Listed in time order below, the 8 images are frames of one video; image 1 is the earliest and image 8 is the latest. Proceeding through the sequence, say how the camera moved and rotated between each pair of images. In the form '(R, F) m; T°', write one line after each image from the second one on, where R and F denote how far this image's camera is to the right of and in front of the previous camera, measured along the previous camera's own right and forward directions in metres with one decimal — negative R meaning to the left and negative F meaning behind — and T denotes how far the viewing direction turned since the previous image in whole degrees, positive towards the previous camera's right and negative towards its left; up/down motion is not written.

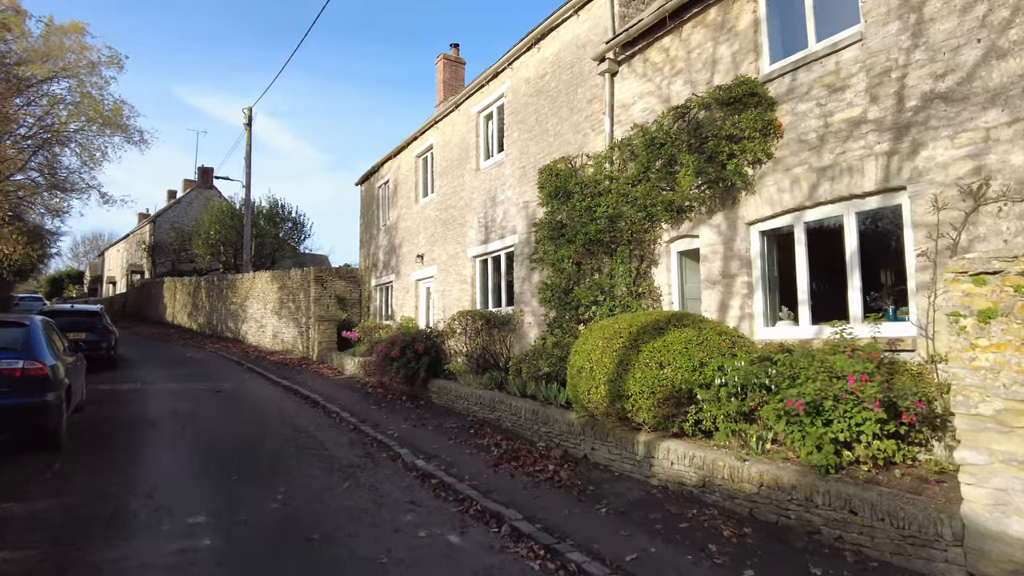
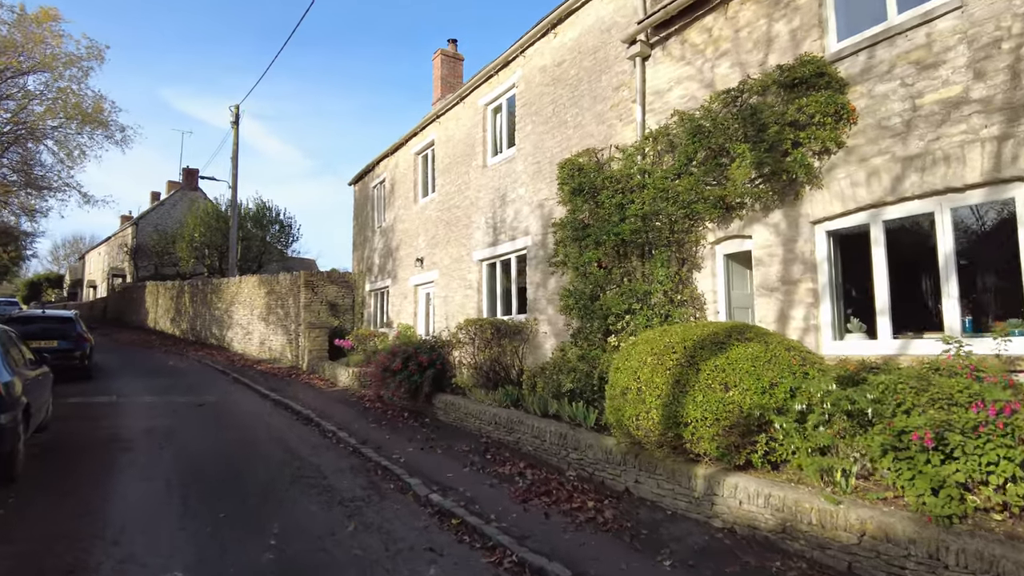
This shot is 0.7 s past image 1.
(-0.4, +0.9) m; +1°
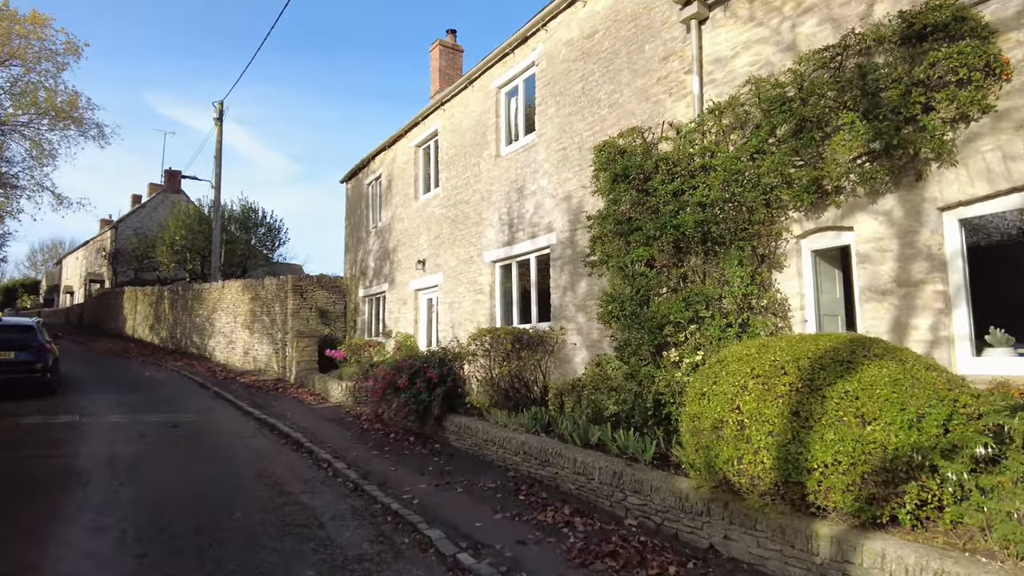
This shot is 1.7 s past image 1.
(-0.5, +1.3) m; +1°
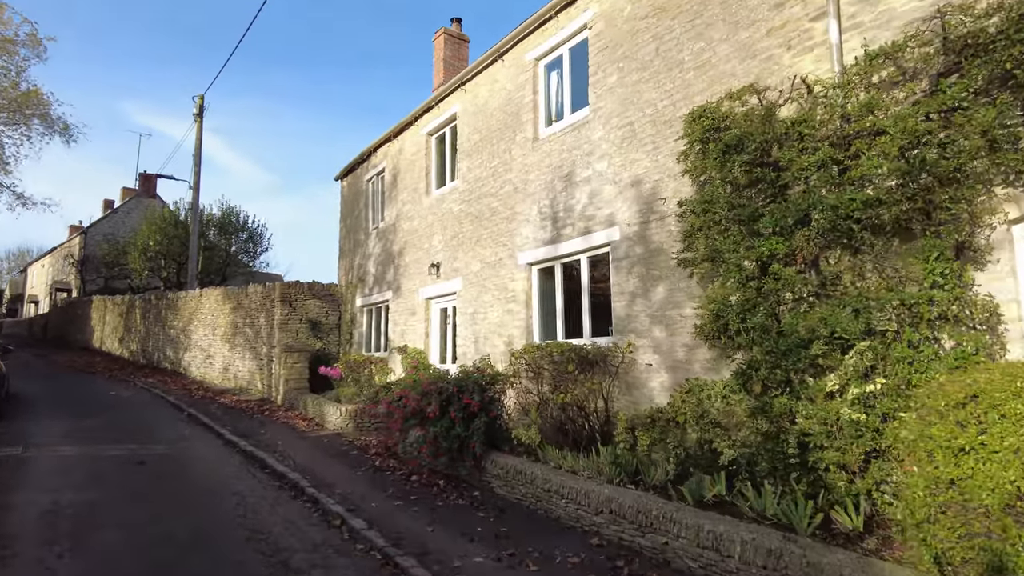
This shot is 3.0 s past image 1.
(-0.8, +1.7) m; +2°
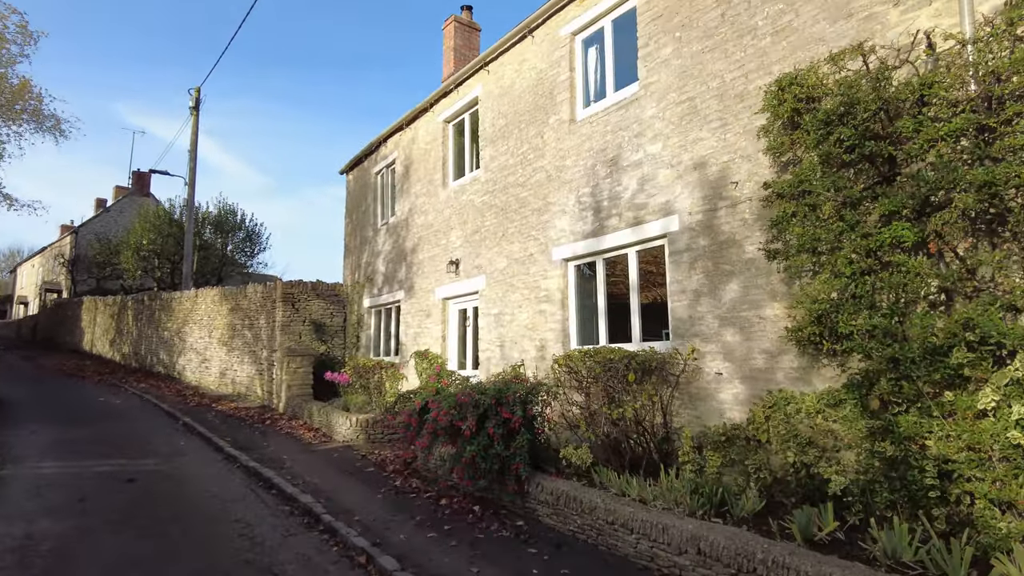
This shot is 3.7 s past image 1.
(-0.5, +0.9) m; 0°
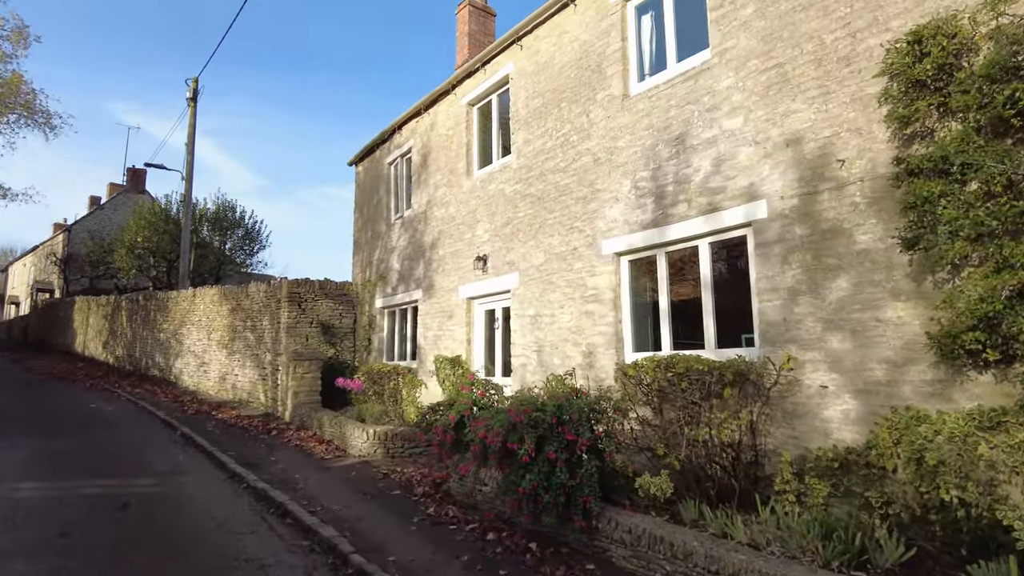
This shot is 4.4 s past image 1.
(-0.5, +0.9) m; 0°
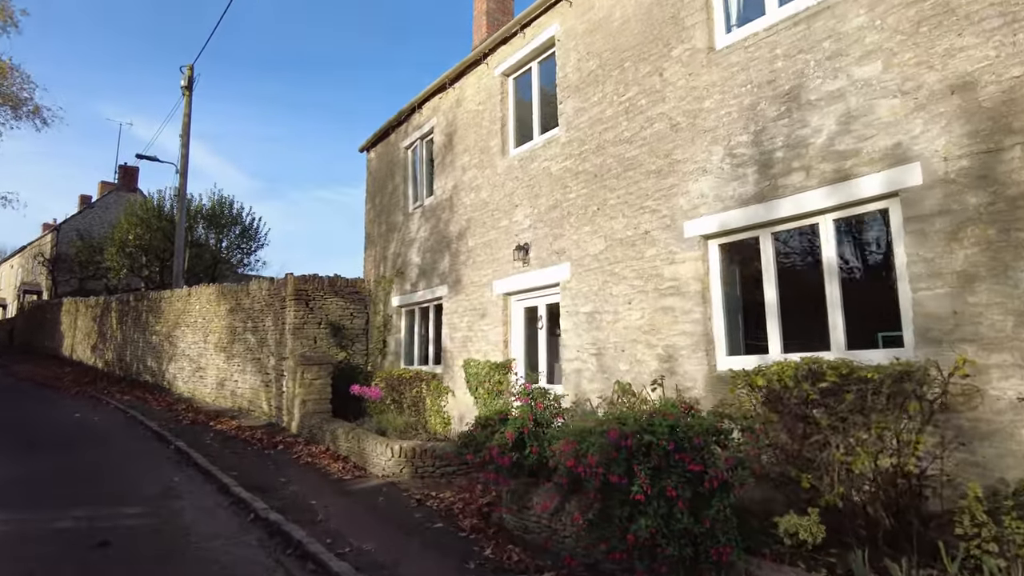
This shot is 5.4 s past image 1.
(-0.6, +1.2) m; +1°
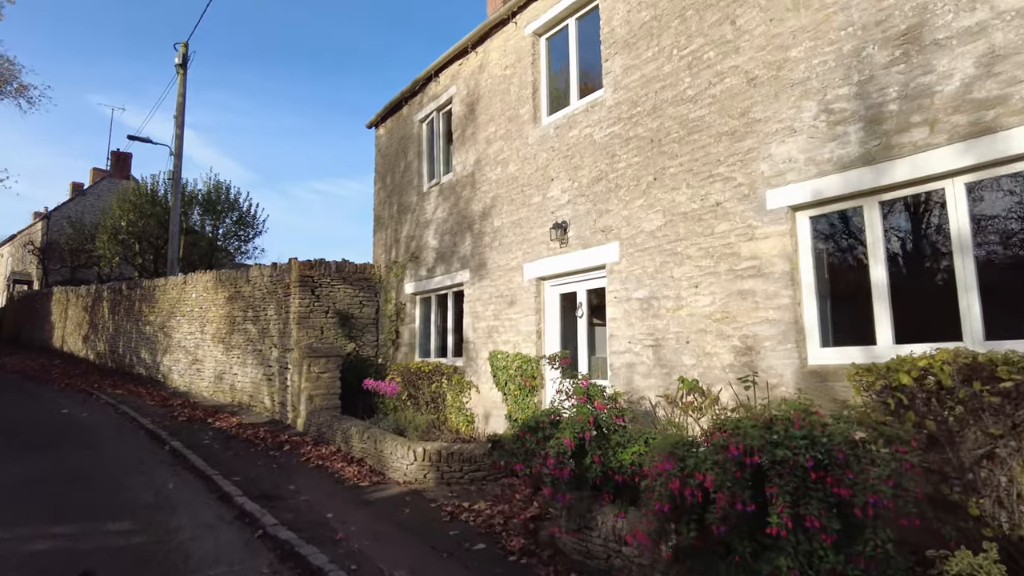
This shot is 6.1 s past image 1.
(-0.4, +0.9) m; 0°
